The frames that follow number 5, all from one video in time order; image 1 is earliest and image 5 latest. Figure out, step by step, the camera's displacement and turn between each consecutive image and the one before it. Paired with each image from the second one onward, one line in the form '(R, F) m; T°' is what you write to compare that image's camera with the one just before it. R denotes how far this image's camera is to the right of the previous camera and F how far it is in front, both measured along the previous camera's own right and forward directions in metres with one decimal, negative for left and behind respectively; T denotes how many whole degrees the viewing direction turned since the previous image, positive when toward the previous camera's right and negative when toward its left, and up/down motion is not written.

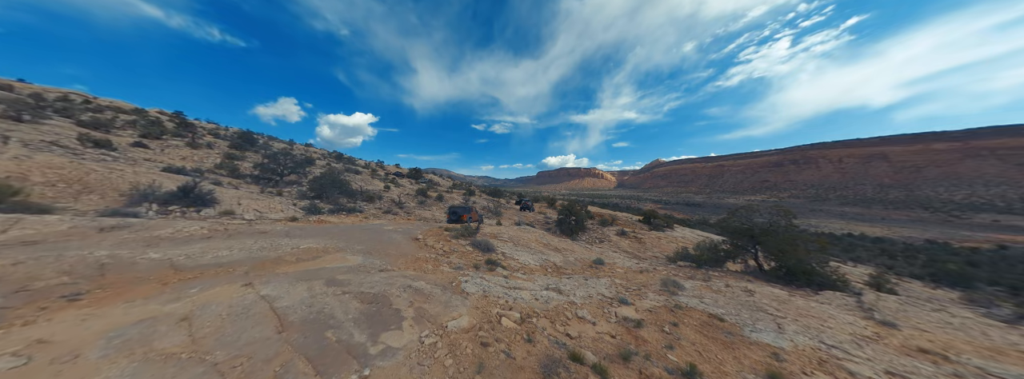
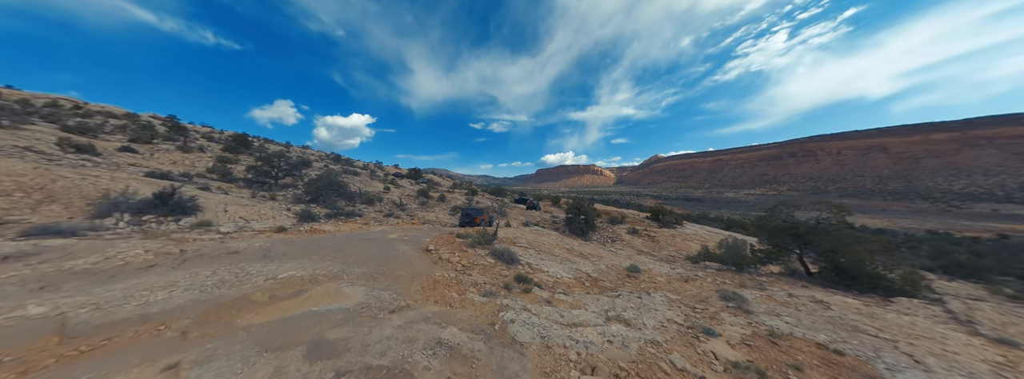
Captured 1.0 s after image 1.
(-0.8, +1.1) m; 0°
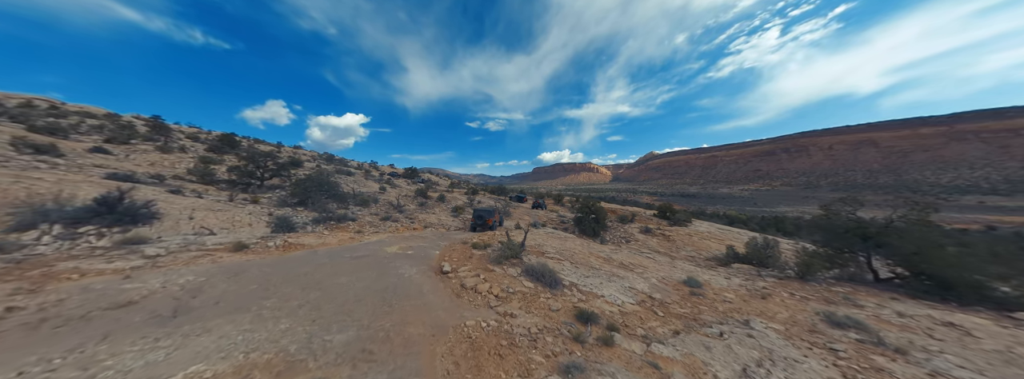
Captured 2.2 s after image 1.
(-1.0, +1.6) m; +1°
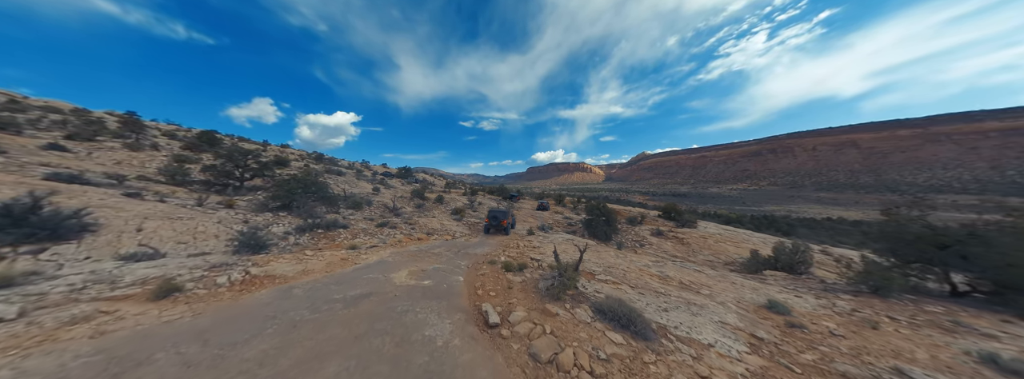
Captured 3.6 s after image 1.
(-1.2, +1.5) m; +2°
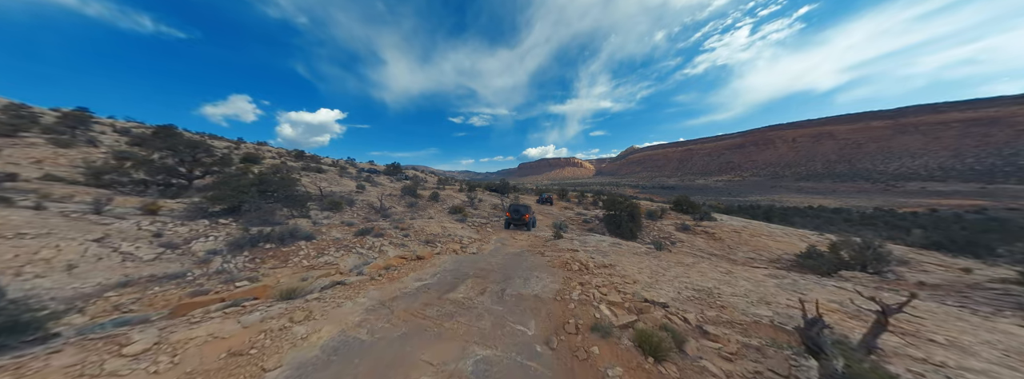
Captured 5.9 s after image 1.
(-1.5, +3.1) m; +2°
